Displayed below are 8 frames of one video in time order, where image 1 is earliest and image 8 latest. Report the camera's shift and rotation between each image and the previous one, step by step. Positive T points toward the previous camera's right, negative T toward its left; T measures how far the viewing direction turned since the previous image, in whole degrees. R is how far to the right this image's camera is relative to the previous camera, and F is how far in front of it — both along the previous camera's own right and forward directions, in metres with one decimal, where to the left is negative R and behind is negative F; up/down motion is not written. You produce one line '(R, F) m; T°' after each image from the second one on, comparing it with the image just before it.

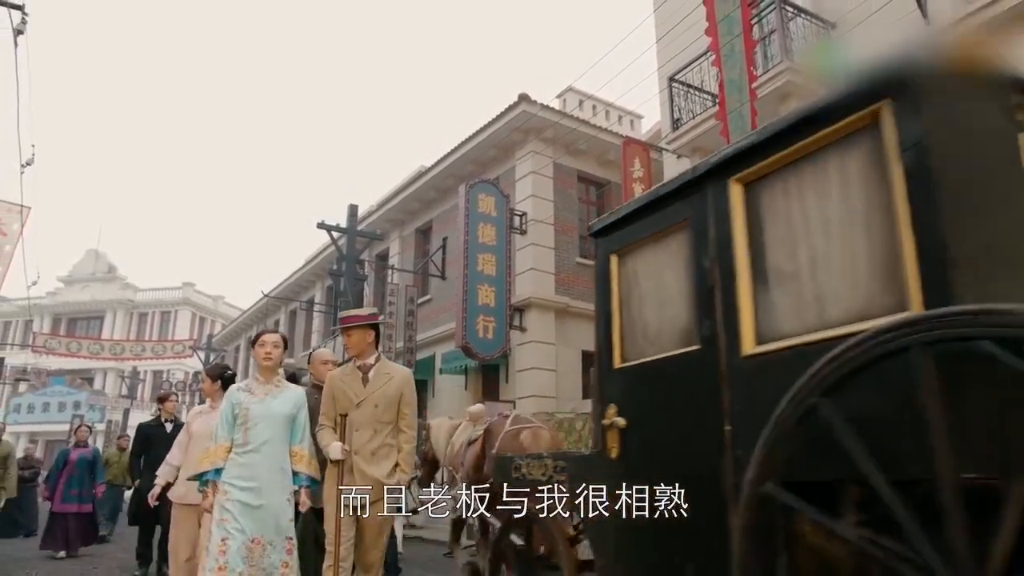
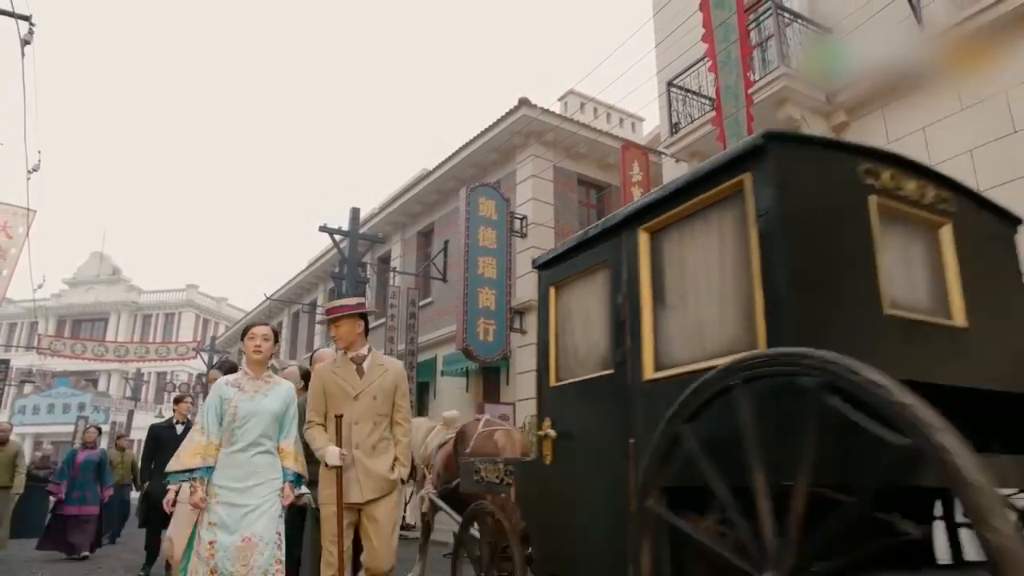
(0.0, -0.1) m; 0°
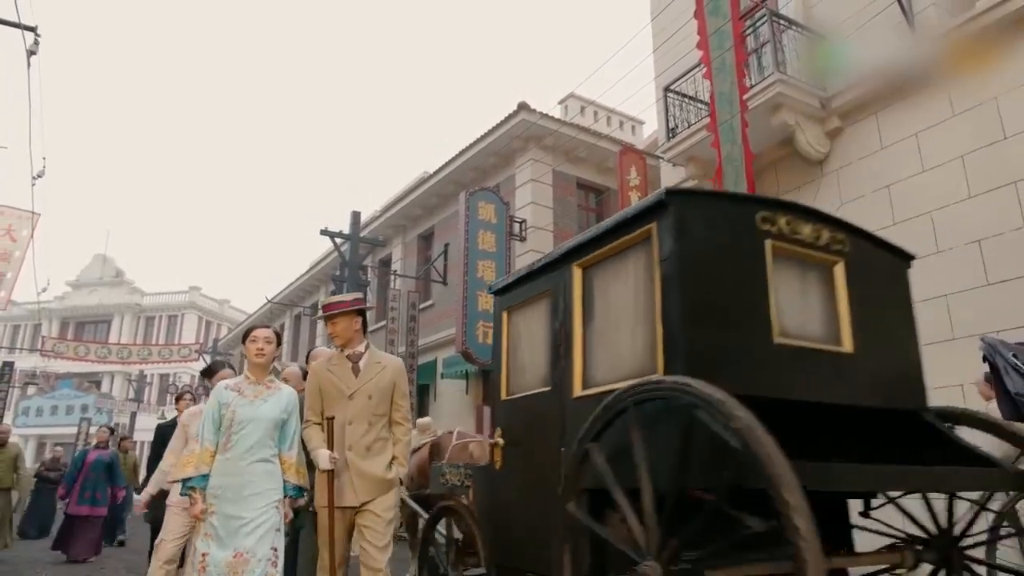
(0.0, -0.1) m; 0°
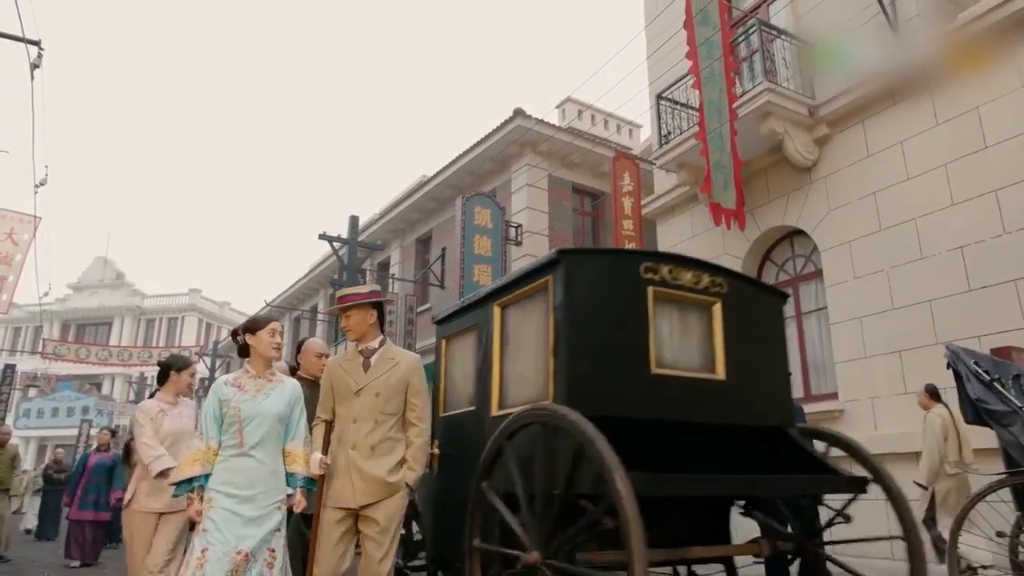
(+0.1, -0.1) m; 0°
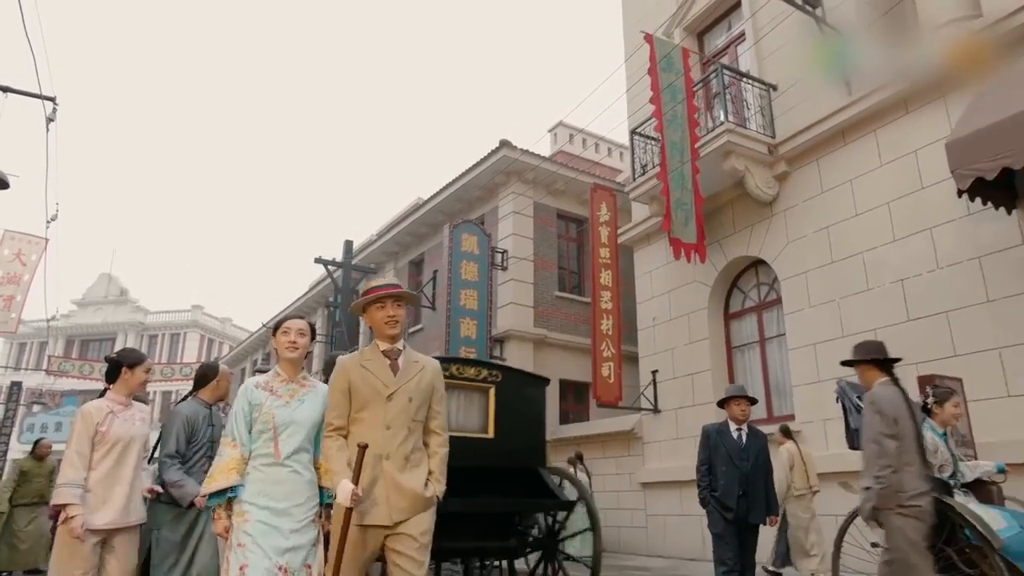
(+0.3, -0.6) m; 0°
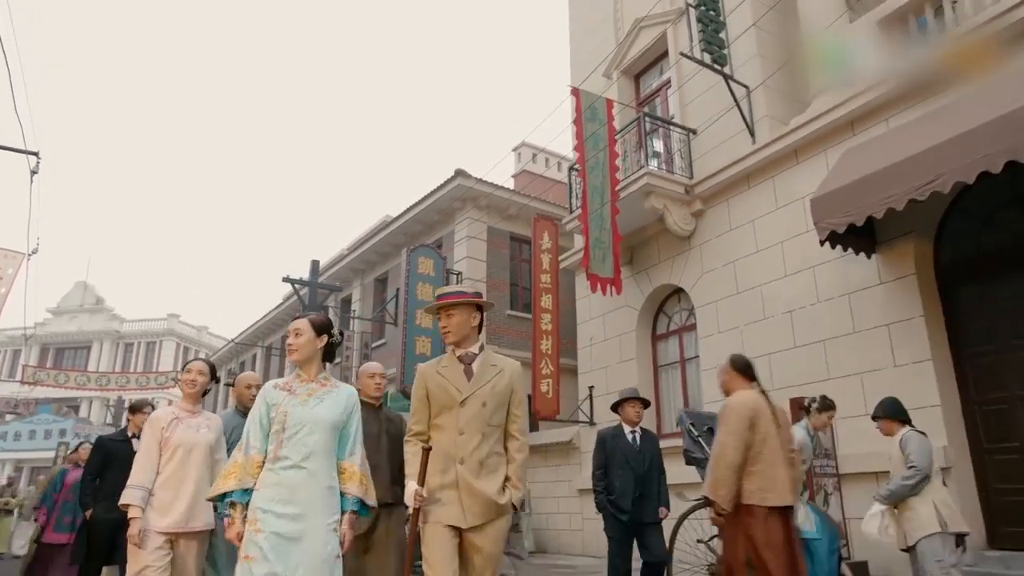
(+0.5, -0.9) m; +1°
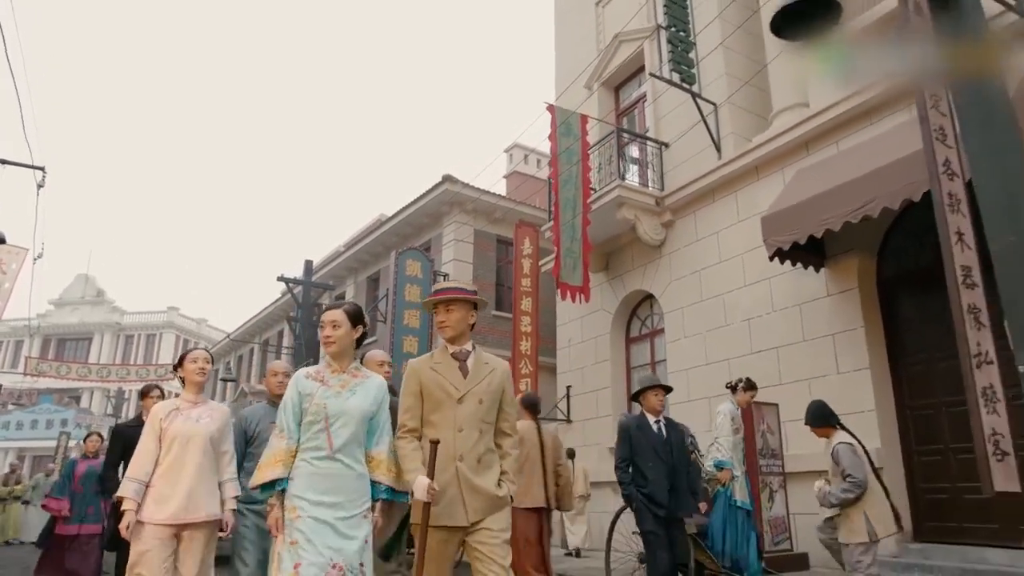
(+0.3, -0.5) m; 0°
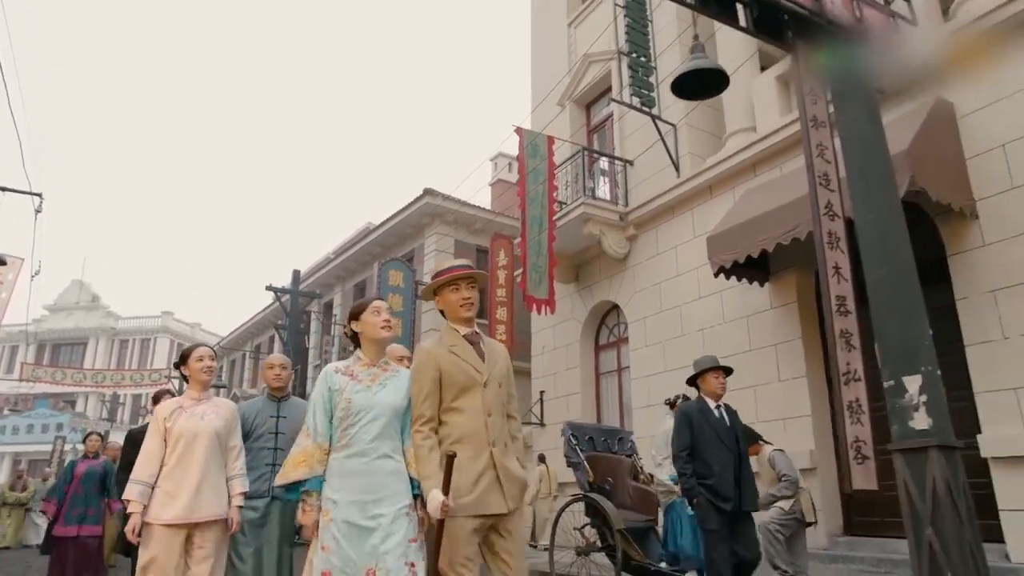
(+0.4, -0.6) m; 0°
